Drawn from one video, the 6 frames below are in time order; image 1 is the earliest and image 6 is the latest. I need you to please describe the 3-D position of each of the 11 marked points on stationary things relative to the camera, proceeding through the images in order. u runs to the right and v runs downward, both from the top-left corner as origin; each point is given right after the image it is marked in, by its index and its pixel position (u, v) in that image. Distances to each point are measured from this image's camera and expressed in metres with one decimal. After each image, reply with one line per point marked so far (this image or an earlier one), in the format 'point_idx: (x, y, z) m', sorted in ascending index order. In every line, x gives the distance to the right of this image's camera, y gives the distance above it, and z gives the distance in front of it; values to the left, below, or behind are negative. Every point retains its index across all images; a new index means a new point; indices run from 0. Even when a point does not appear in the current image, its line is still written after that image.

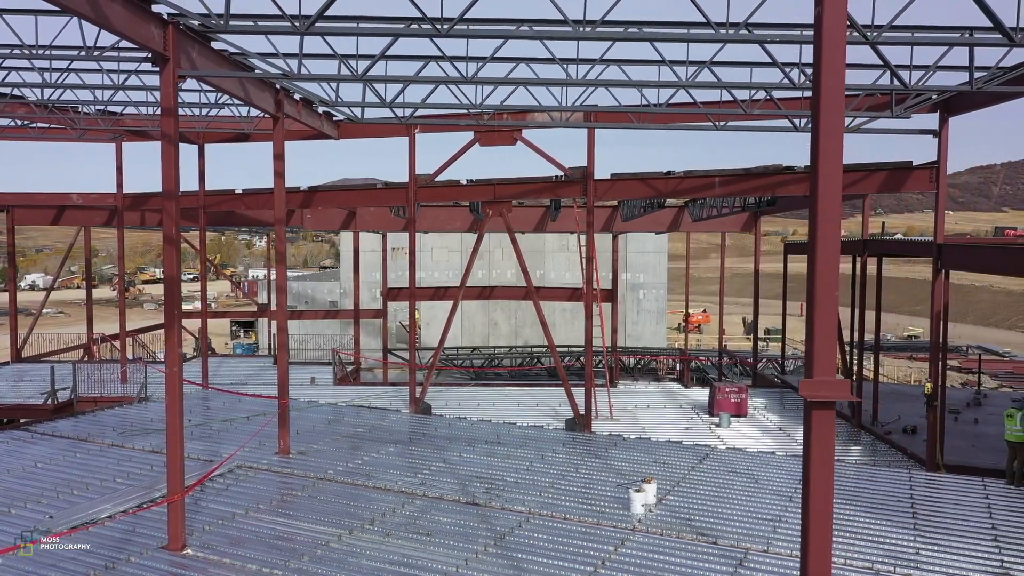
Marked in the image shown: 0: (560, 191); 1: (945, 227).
0: (+0.9, +1.7, +12.9) m
1: (+6.0, +0.8, +9.6) m
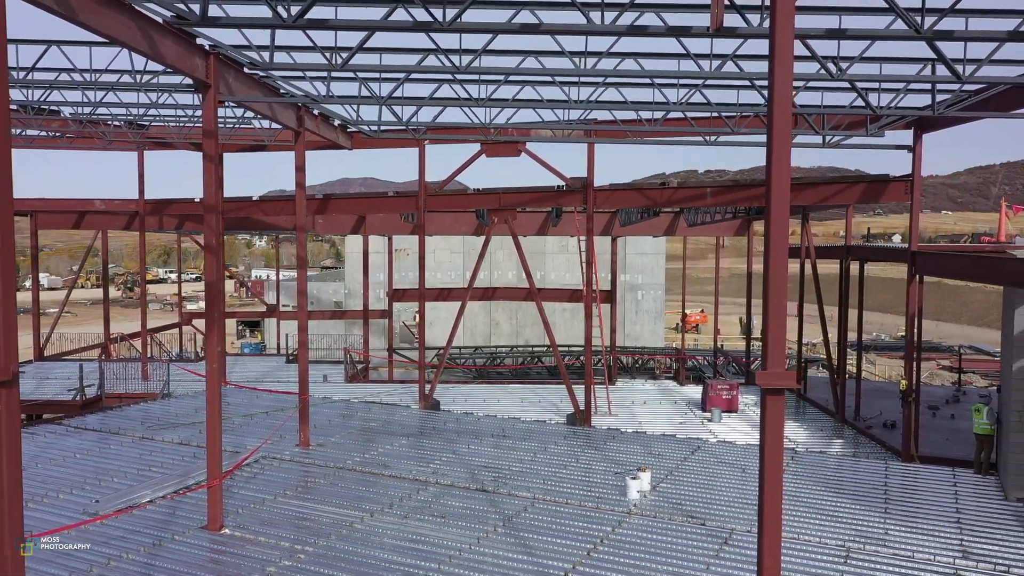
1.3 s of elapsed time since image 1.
0: (+1.0, +1.7, +13.6) m
1: (+6.1, +0.8, +10.4) m
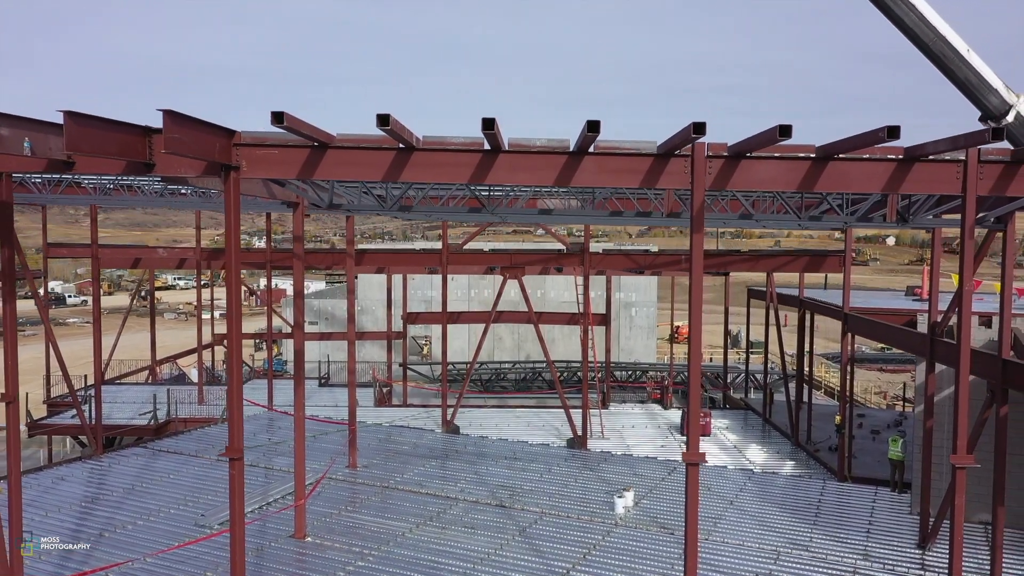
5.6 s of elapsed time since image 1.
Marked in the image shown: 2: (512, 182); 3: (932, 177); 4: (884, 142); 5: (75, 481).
0: (+1.2, +0.7, +16.1) m
1: (+6.3, -0.2, +12.9) m
2: (0.0, +0.9, +6.1) m
3: (+3.7, +1.0, +6.1) m
4: (+2.8, +1.1, +5.1) m
5: (-8.3, -3.6, +13.0) m
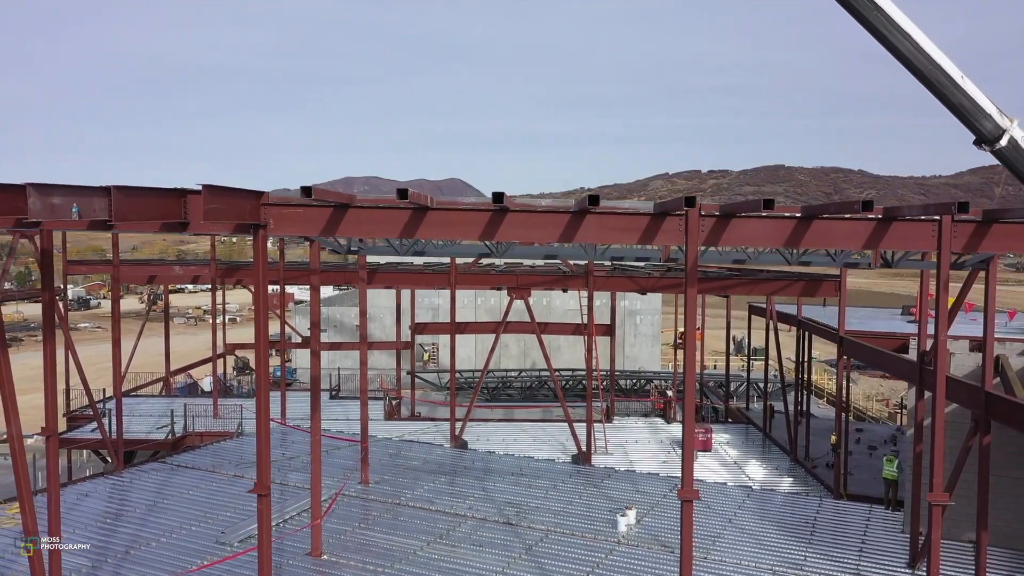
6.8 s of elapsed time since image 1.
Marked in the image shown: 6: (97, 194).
0: (+1.3, +0.2, +16.6) m
1: (+6.4, -0.7, +13.3) m
2: (+0.1, +0.5, +6.6) m
3: (+3.8, +0.5, +6.6) m
4: (+2.8, +0.6, +5.6) m
5: (-8.1, -4.1, +13.6) m
6: (-3.9, +0.9, +6.5) m
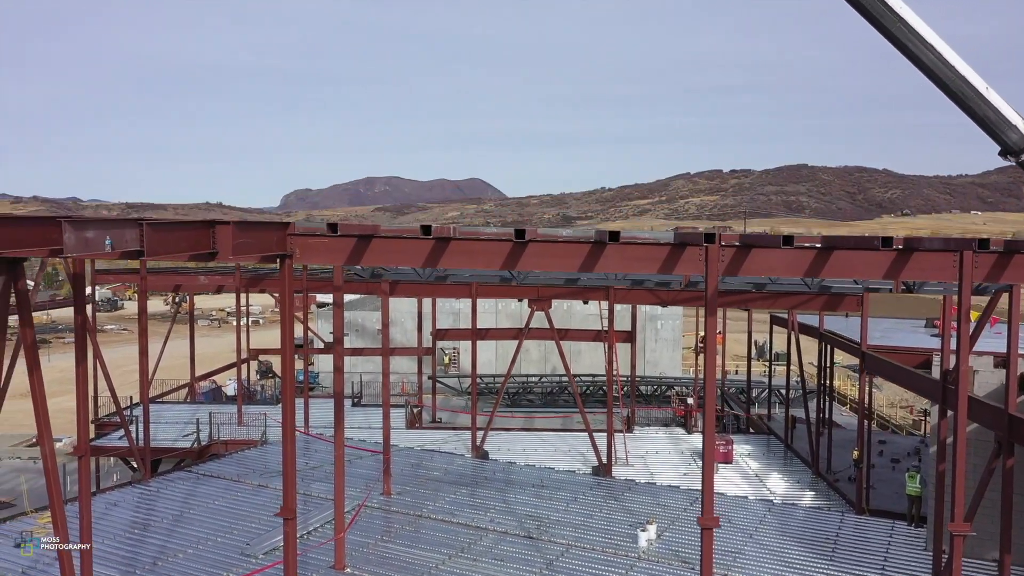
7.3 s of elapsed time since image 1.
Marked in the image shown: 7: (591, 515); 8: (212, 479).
0: (+1.8, 0.0, +16.6) m
1: (+6.8, -0.9, +13.2) m
2: (+0.3, +0.2, +6.7) m
3: (+4.0, +0.2, +6.6) m
4: (+3.0, +0.4, +5.6) m
5: (-7.7, -4.4, +13.9) m
6: (-3.7, +0.6, +6.7) m
7: (+1.5, -4.4, +13.4) m
8: (-6.7, -4.3, +15.5) m
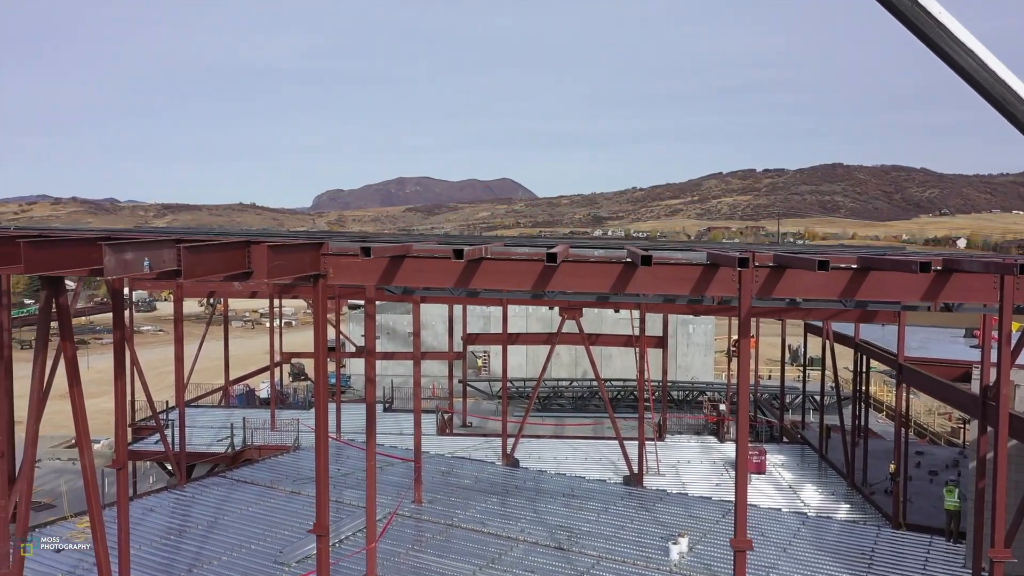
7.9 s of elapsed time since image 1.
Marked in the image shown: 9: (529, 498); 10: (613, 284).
0: (+2.5, -0.2, +16.6) m
1: (+7.4, -1.1, +13.0) m
2: (+0.6, 0.0, +6.7) m
3: (+4.3, 0.0, +6.5) m
4: (+3.2, +0.2, +5.5) m
5: (-7.1, -4.6, +14.3) m
6: (-3.4, +0.4, +6.9) m
7: (+2.1, -4.6, +13.4) m
8: (-6.0, -4.5, +15.8) m
9: (+0.3, -4.5, +14.9) m
10: (+1.0, 0.0, +6.6) m
